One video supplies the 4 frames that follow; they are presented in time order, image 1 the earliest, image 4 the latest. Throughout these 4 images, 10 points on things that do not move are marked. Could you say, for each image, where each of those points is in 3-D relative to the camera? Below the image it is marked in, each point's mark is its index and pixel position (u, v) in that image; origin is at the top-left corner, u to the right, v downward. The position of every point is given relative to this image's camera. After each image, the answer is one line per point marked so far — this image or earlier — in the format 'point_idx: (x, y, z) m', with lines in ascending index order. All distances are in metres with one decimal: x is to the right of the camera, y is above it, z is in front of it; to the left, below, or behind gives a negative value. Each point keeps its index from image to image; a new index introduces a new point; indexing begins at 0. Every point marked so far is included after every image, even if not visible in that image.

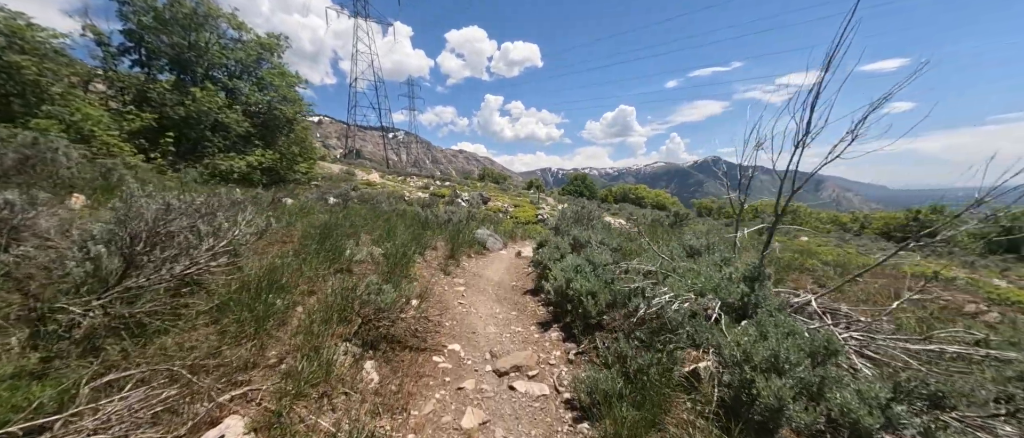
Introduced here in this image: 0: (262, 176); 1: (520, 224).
0: (-13.4, +2.3, +19.5) m
1: (+0.4, -0.3, +17.5) m
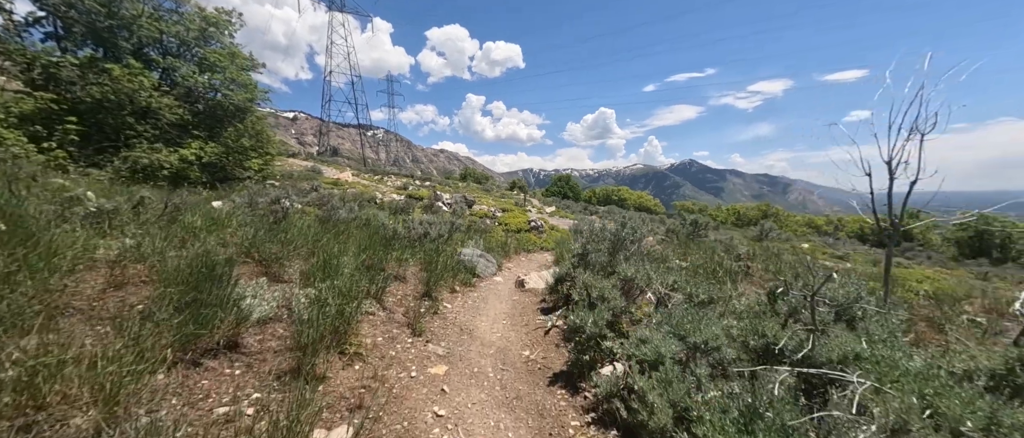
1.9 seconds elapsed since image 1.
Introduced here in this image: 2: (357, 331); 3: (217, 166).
0: (-14.0, +2.0, +16.3) m
1: (-0.1, -0.6, +15.1) m
2: (-1.6, -1.1, +3.7) m
3: (-14.3, +2.5, +17.6) m
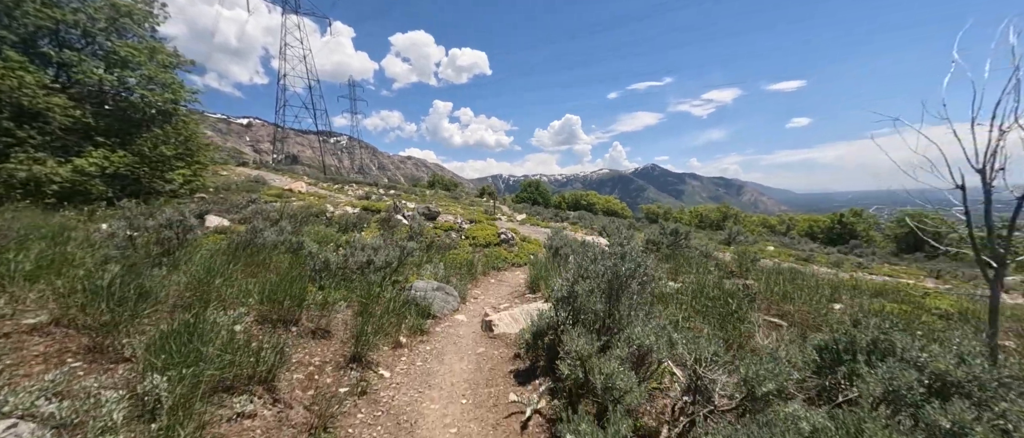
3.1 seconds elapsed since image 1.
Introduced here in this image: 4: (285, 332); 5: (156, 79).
0: (-15.3, +1.2, +13.8) m
1: (-1.3, -1.1, +13.6) m
2: (-1.8, -1.5, +2.1) m
3: (-15.7, +1.6, +15.0) m
4: (-2.6, -1.3, +4.0) m
5: (-16.4, +6.4, +16.7) m
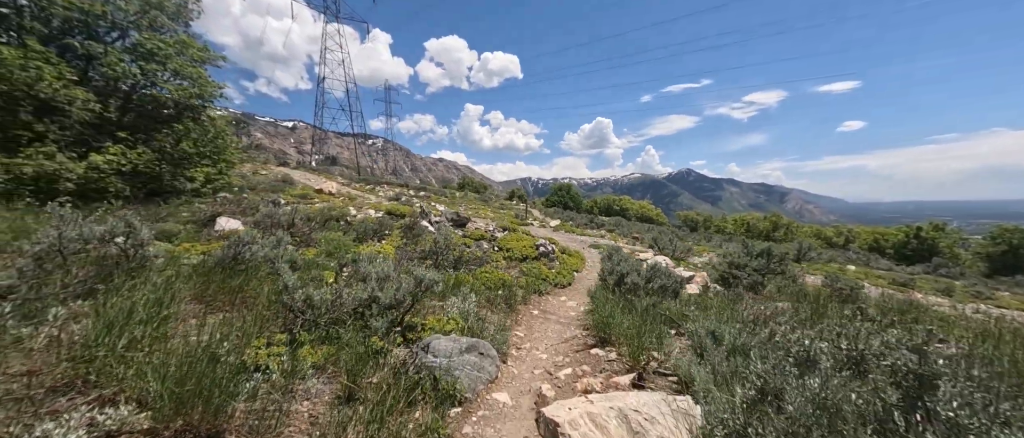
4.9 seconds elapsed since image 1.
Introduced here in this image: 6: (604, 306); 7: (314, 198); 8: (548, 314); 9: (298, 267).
0: (-13.8, +1.2, +12.9) m
1: (+0.1, -1.4, +11.6) m
2: (-1.4, -1.7, +0.2) m
3: (-14.1, +1.6, +14.2) m
4: (-2.0, -1.5, +2.2) m
5: (-14.5, +6.4, +16.0) m
6: (+1.6, -1.4, +6.2) m
7: (-10.3, +1.1, +18.8) m
8: (+0.8, -2.0, +7.7) m
9: (-3.7, -0.7, +6.3) m
